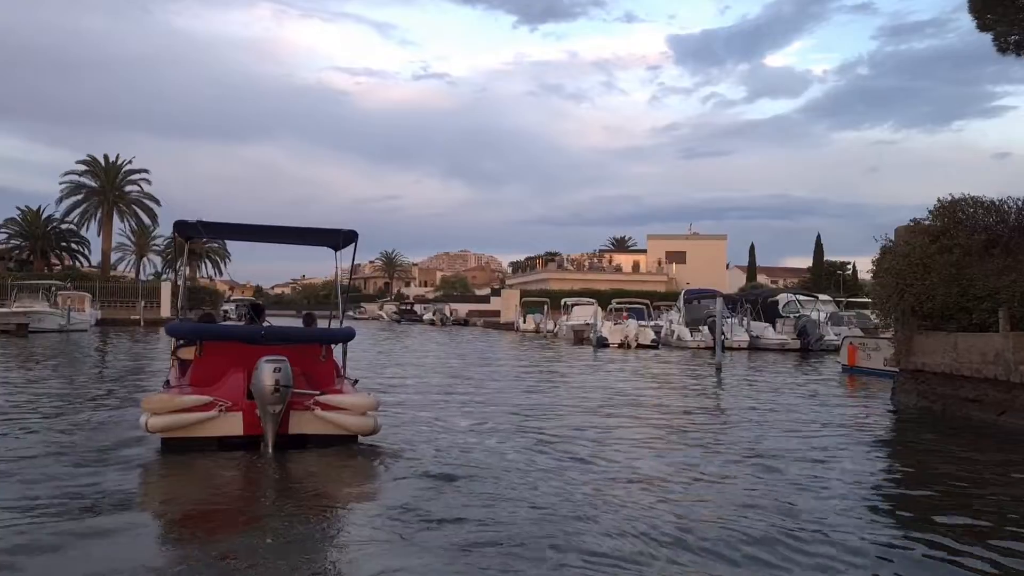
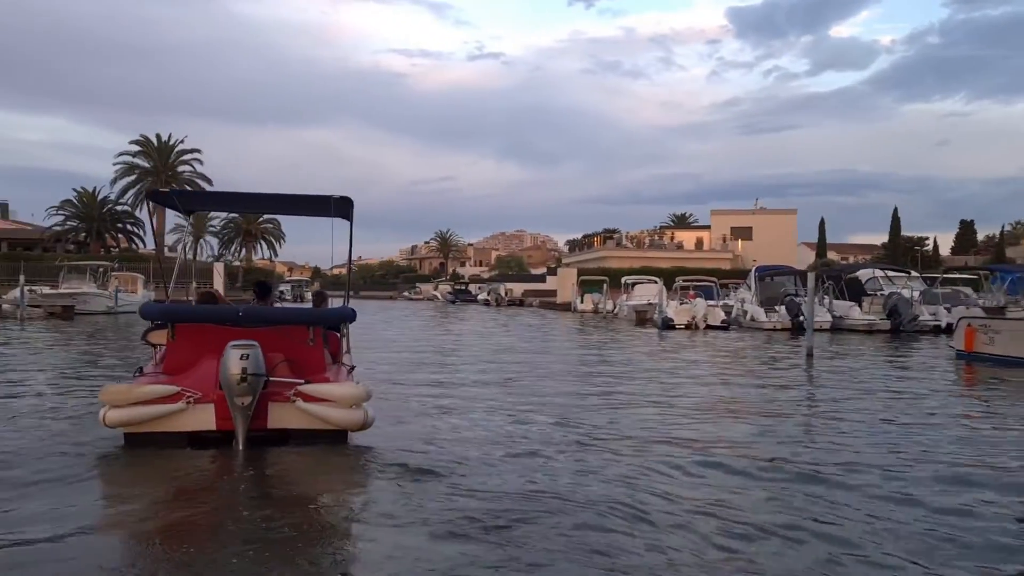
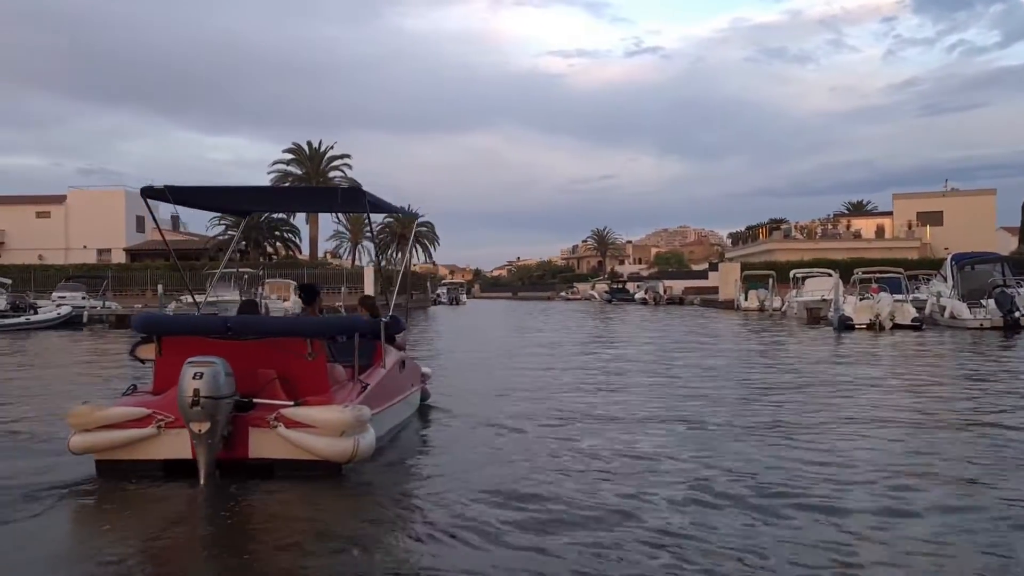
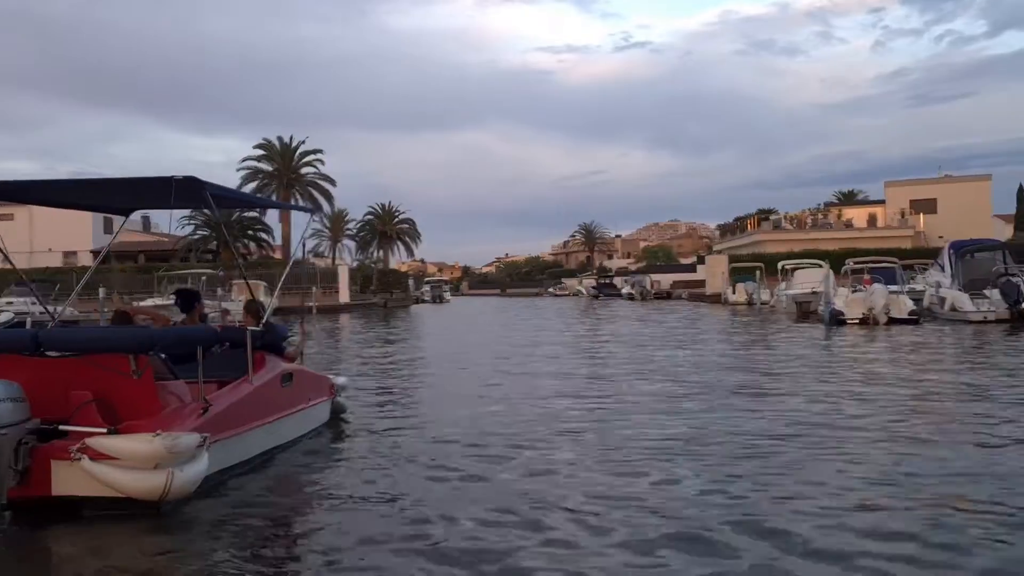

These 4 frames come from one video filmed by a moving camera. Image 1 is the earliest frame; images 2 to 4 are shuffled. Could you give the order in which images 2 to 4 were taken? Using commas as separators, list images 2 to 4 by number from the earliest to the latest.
2, 3, 4
